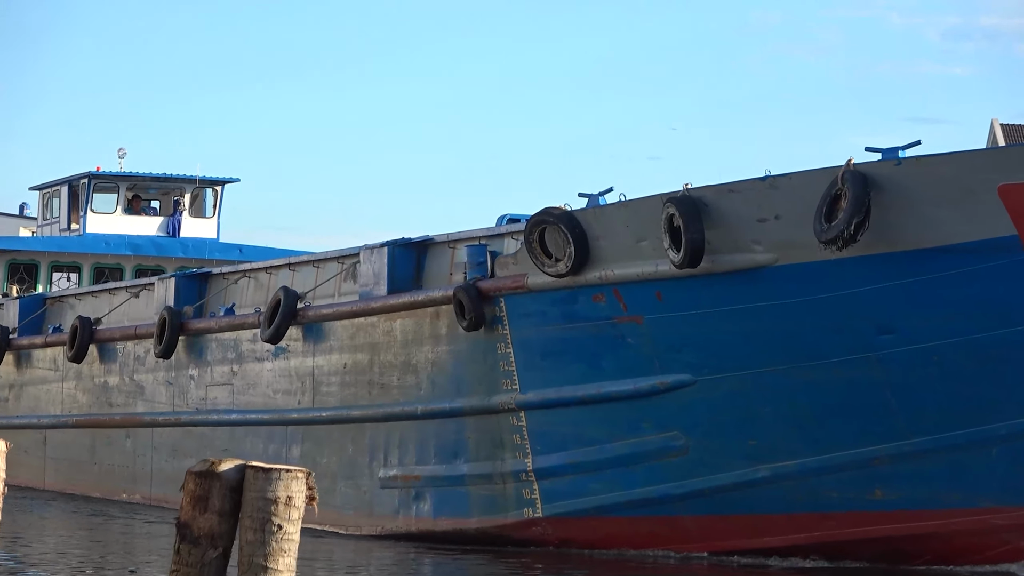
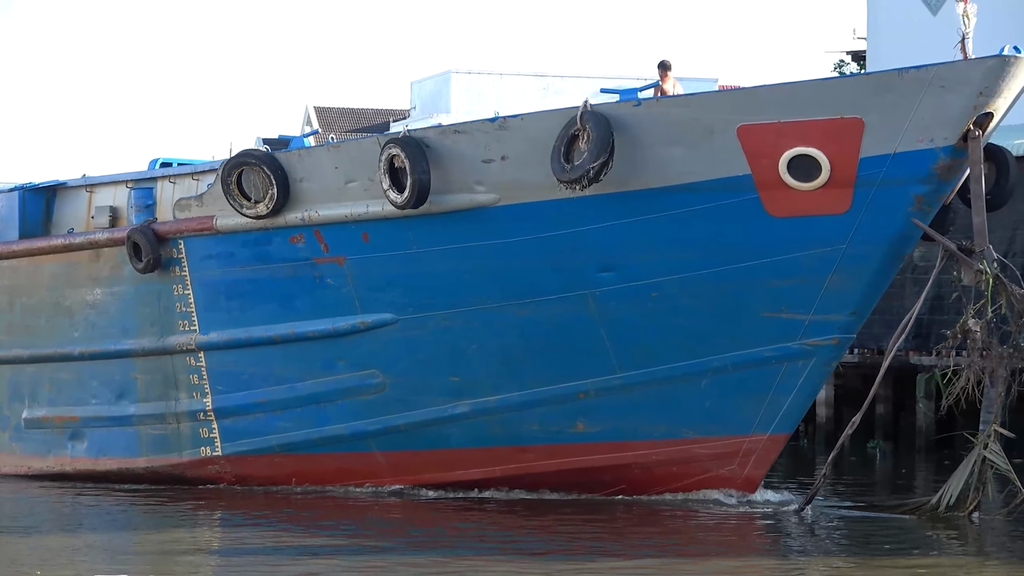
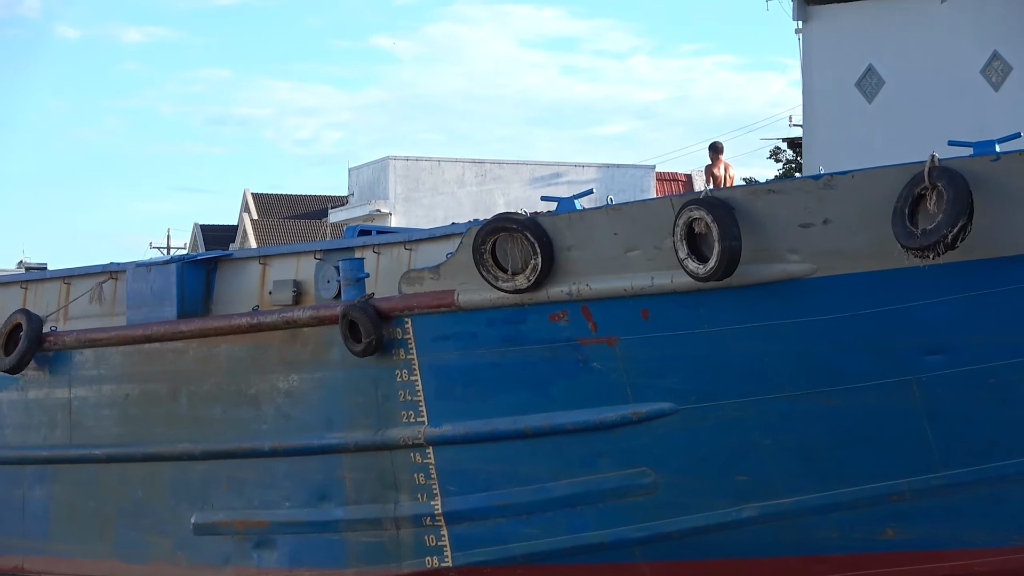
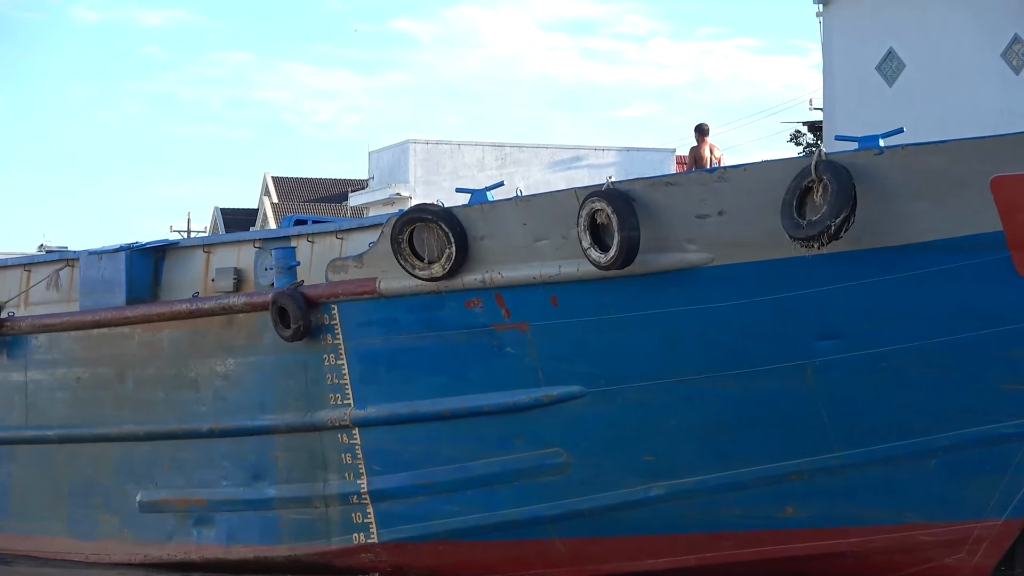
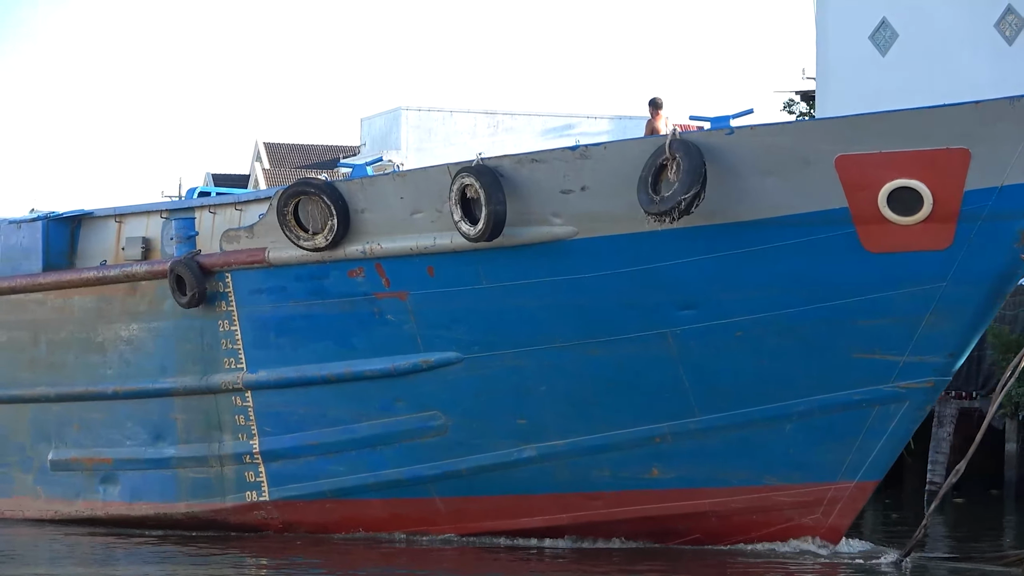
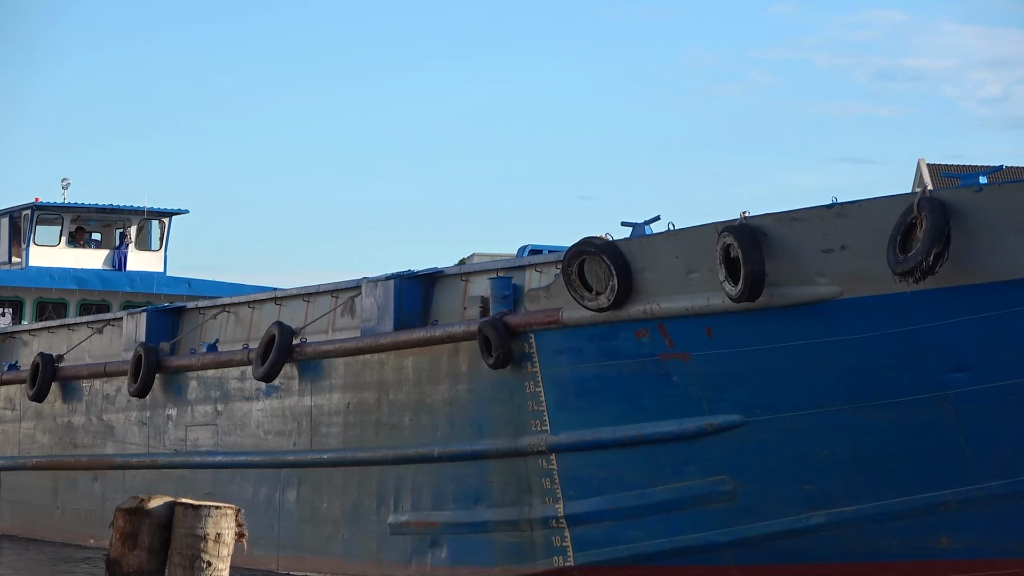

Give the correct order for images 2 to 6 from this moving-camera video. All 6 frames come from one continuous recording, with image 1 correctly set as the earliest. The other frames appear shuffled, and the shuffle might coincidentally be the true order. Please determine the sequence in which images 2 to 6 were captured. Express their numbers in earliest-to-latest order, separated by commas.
6, 2, 5, 4, 3
